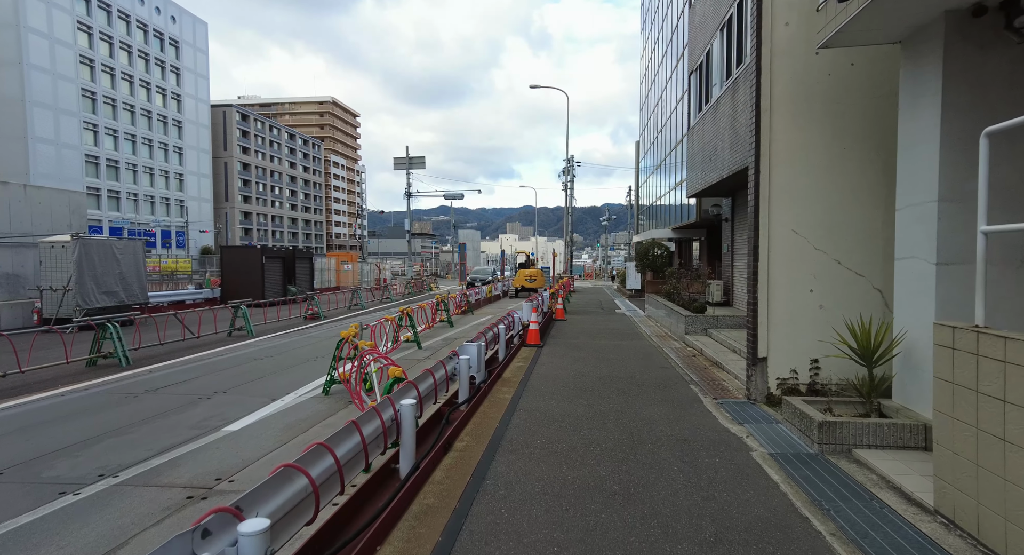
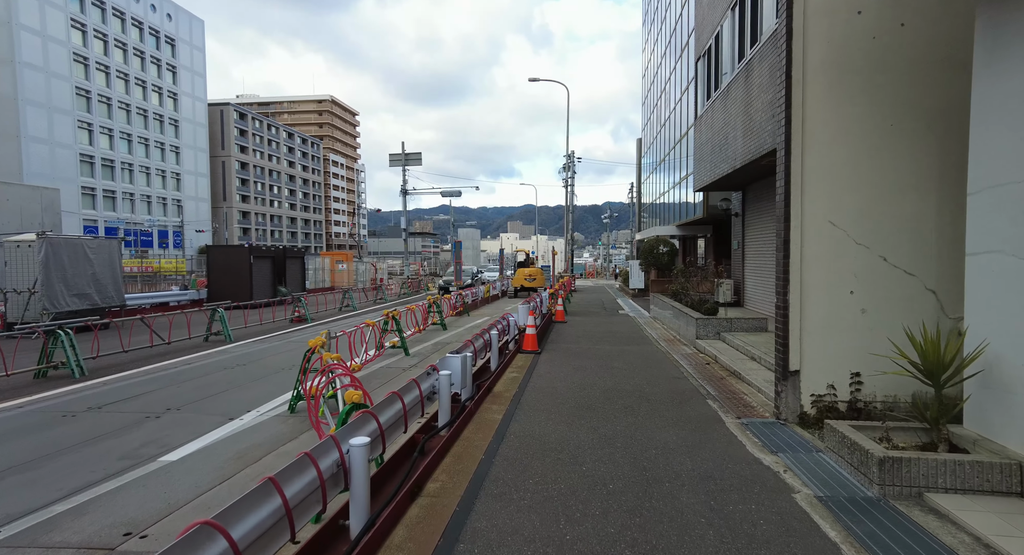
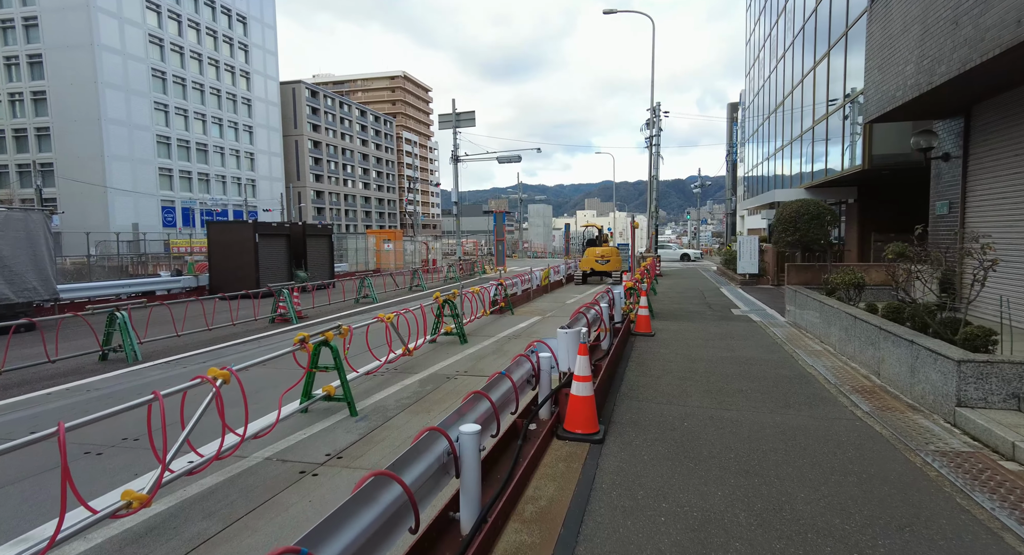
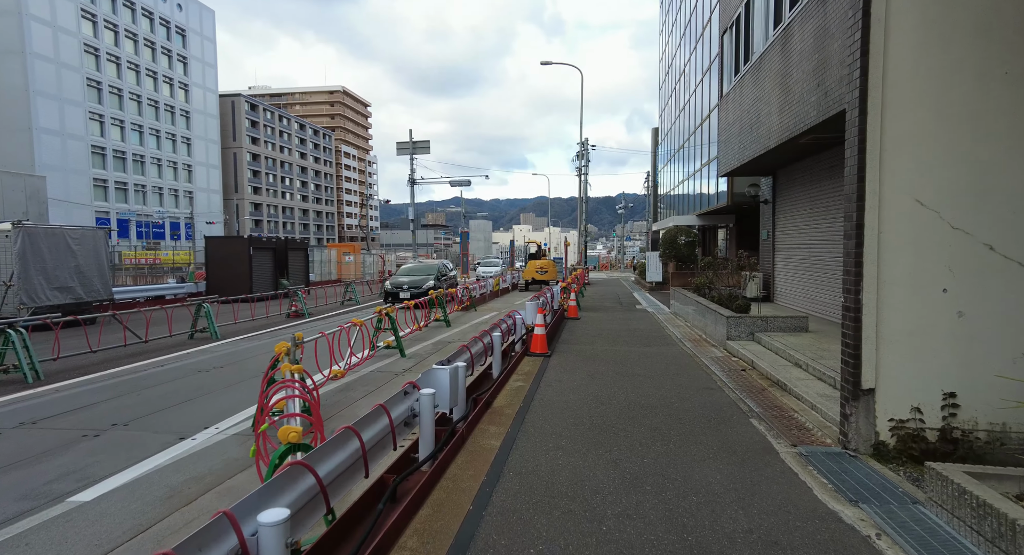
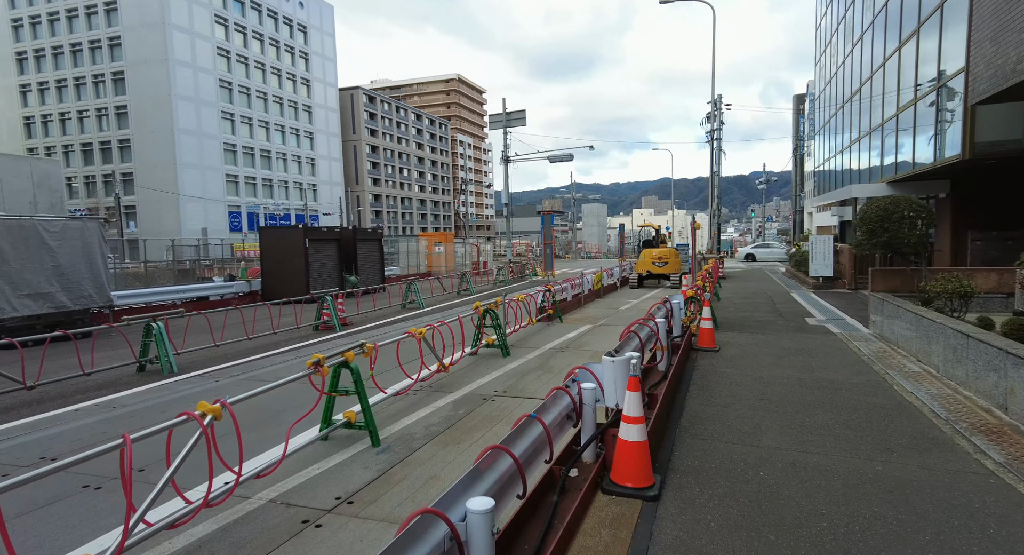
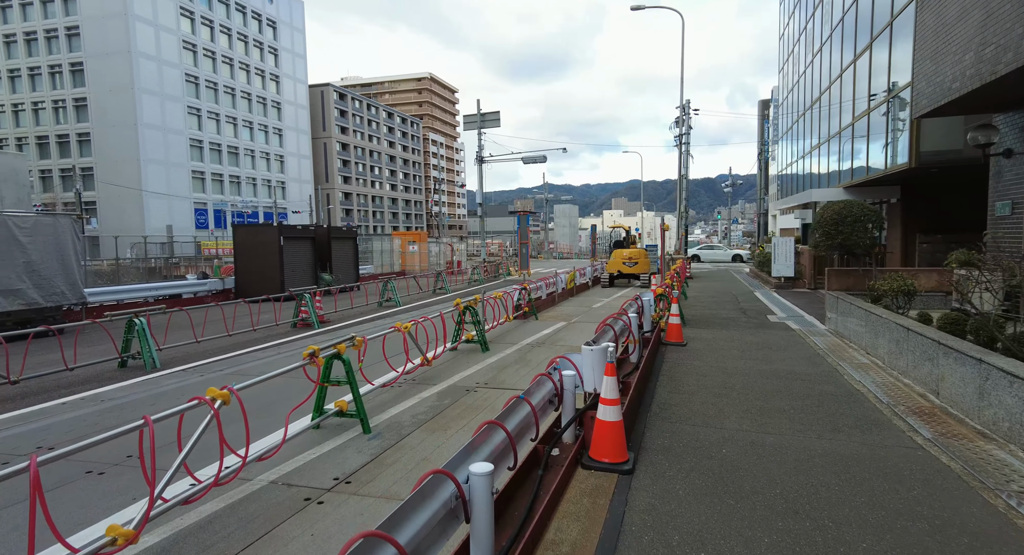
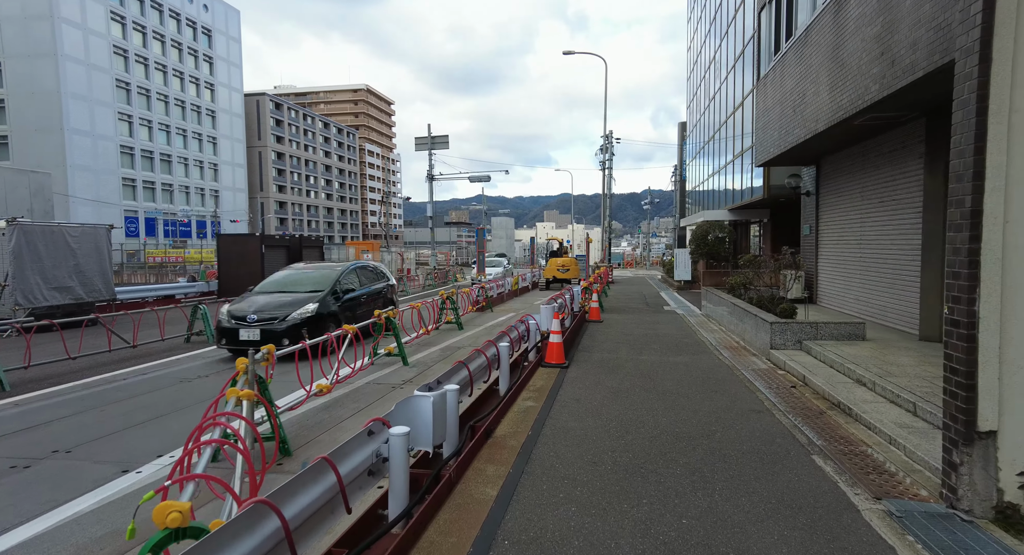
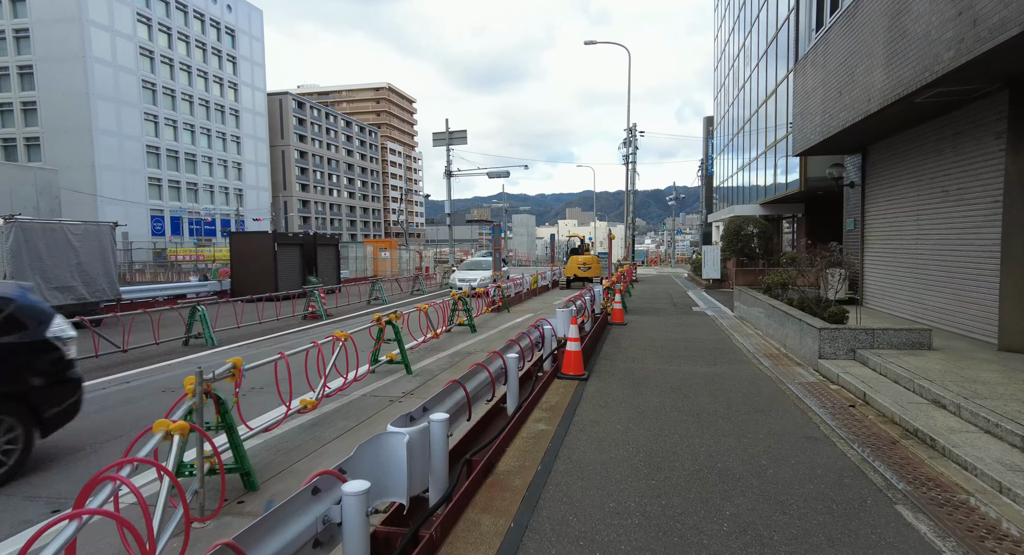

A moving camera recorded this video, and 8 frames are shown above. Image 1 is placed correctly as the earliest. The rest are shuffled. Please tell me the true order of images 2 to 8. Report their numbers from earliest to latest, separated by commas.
2, 4, 7, 8, 3, 6, 5
